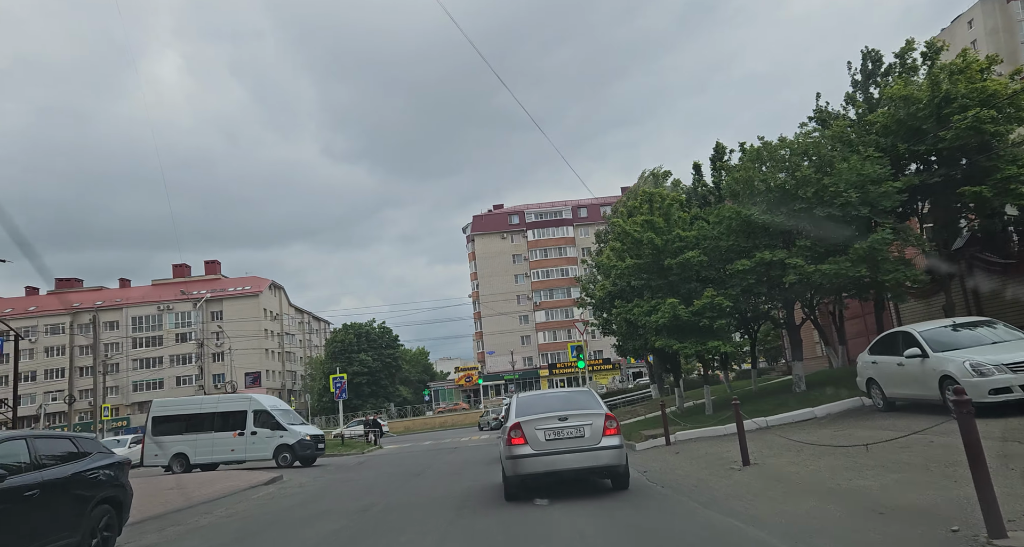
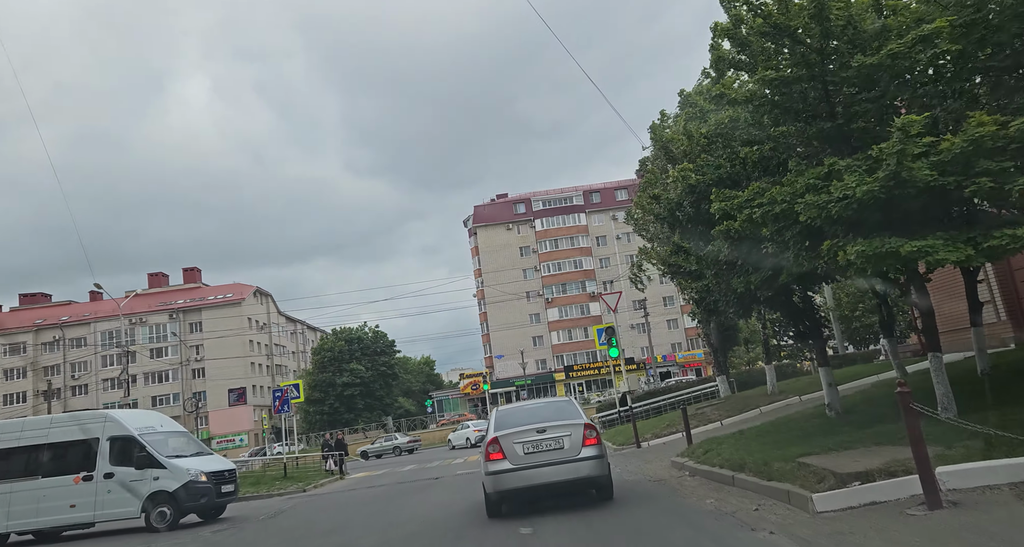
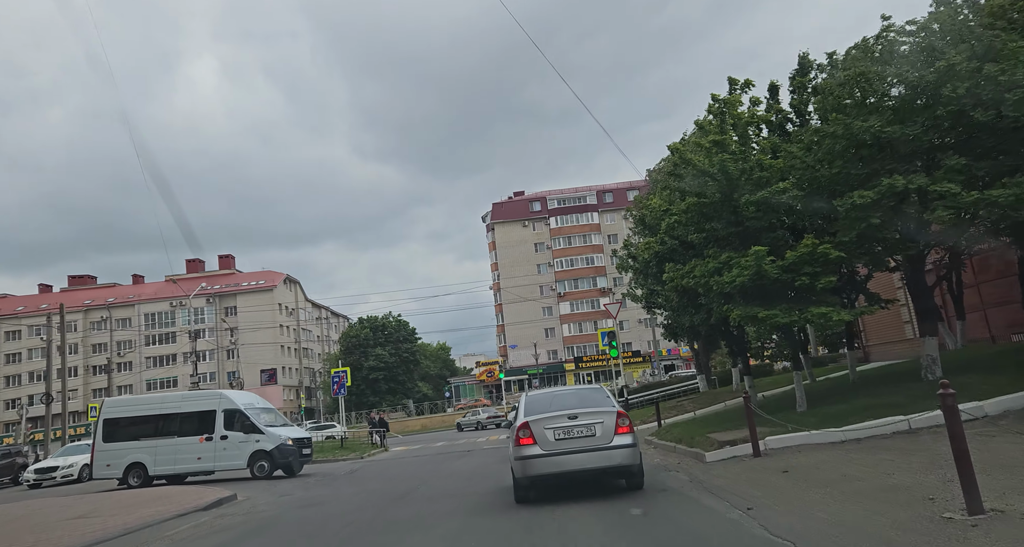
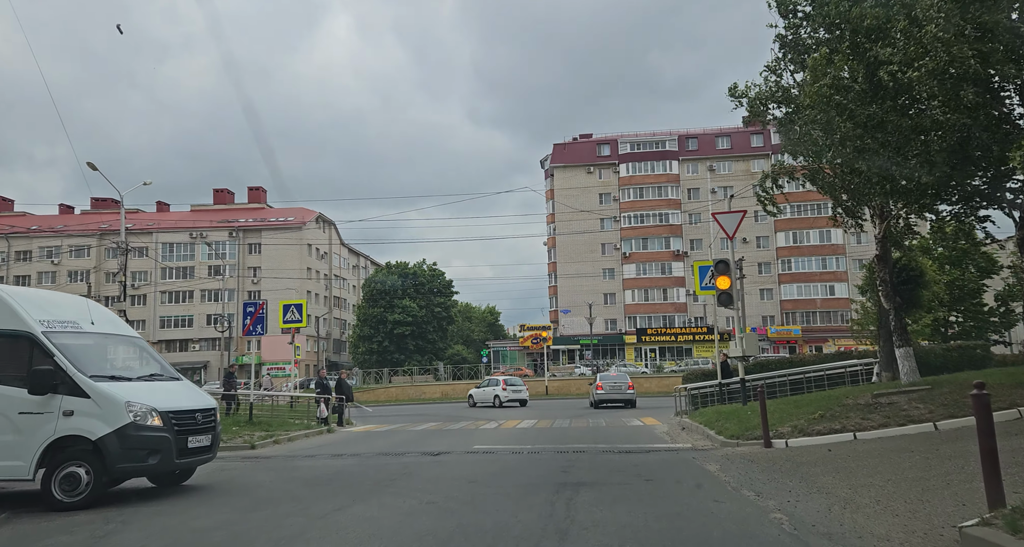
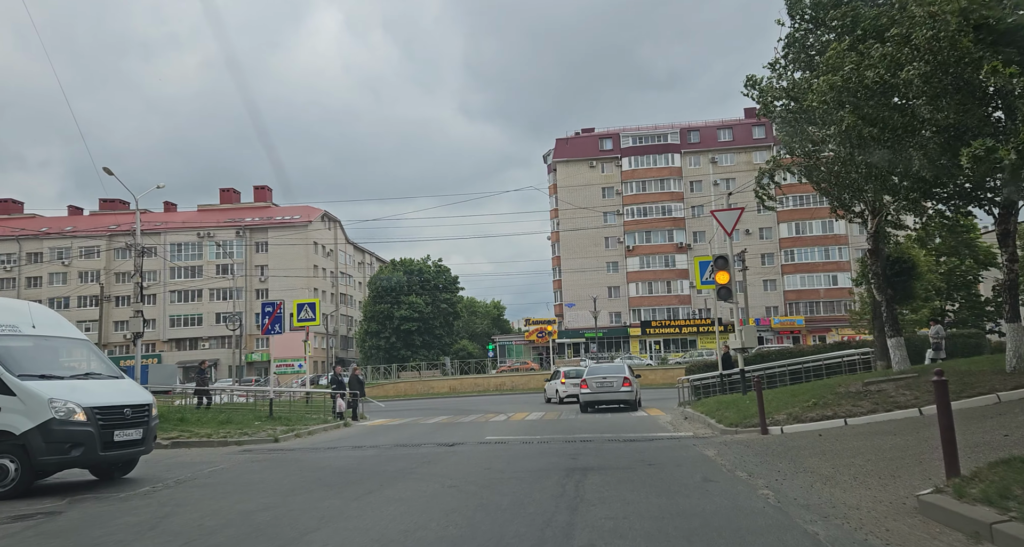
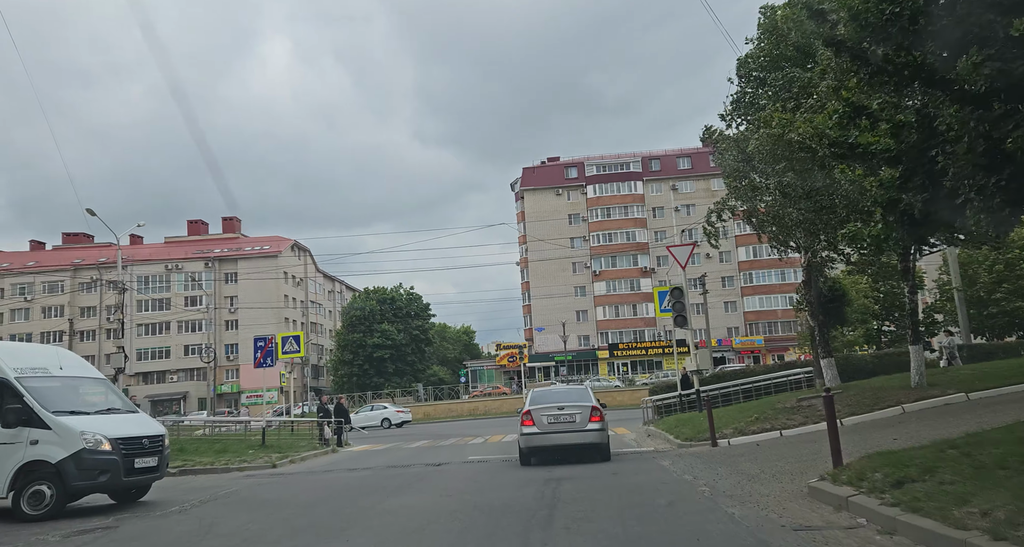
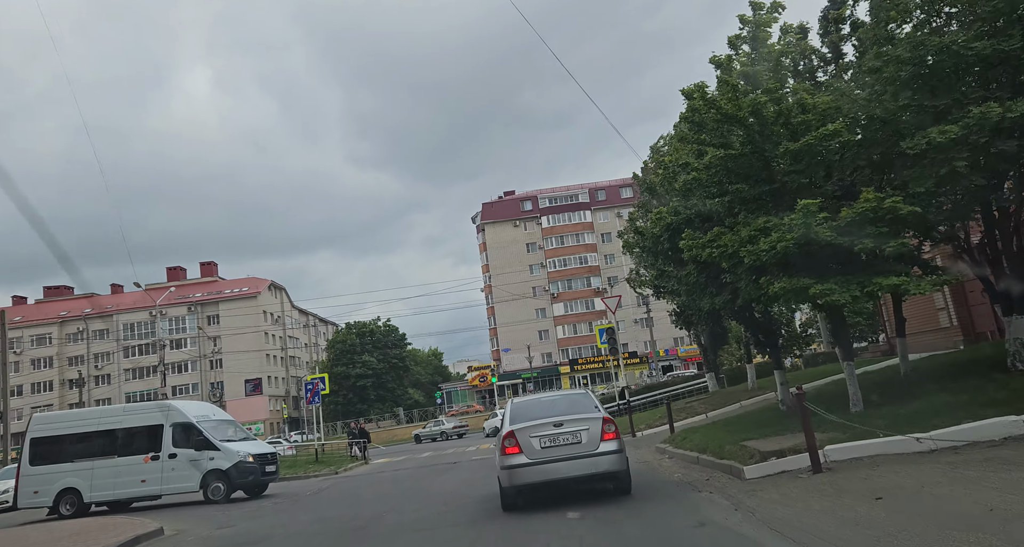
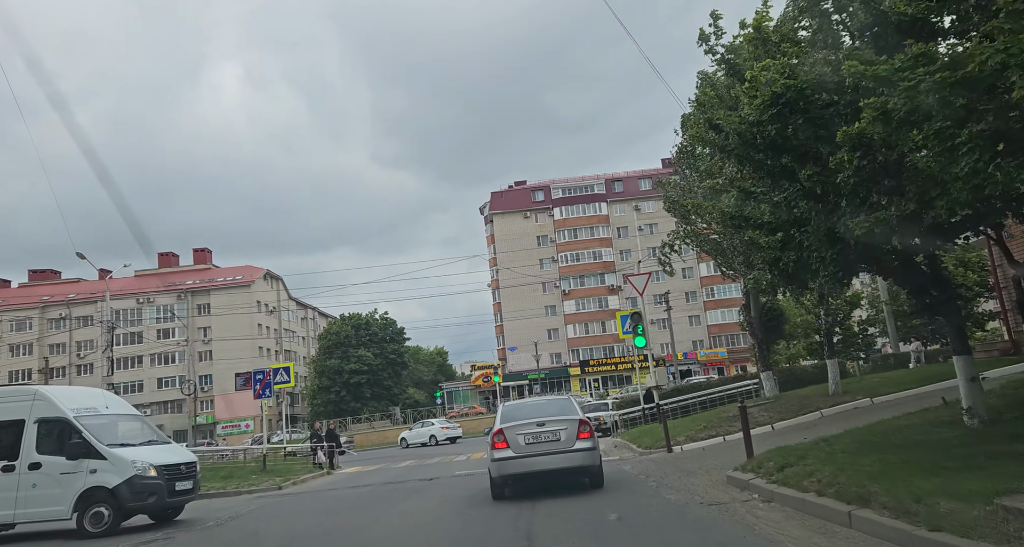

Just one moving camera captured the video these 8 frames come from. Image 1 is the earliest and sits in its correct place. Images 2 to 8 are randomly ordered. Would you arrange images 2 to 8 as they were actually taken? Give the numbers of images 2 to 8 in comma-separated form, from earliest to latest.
3, 7, 2, 8, 6, 5, 4
